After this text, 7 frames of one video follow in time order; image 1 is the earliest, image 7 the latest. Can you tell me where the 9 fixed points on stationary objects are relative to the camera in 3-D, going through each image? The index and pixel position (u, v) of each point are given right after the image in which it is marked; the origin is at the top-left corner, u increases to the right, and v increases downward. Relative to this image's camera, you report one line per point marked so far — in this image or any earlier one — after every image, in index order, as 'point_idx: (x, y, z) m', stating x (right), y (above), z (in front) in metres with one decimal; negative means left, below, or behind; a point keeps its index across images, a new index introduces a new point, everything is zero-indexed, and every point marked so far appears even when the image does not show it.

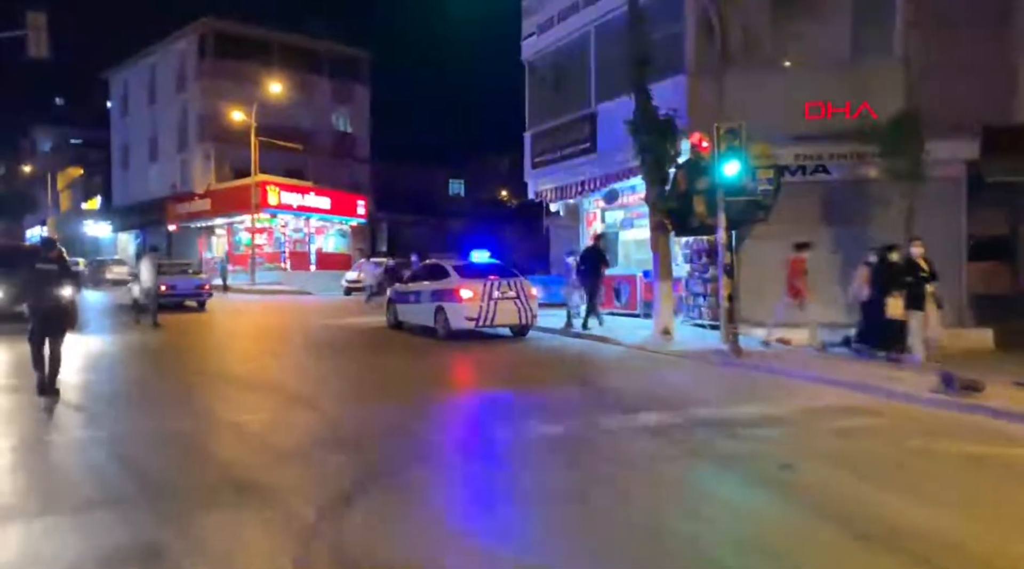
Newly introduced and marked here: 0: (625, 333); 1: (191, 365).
0: (+2.5, -1.1, +17.5) m
1: (-6.0, -1.5, +14.4) m
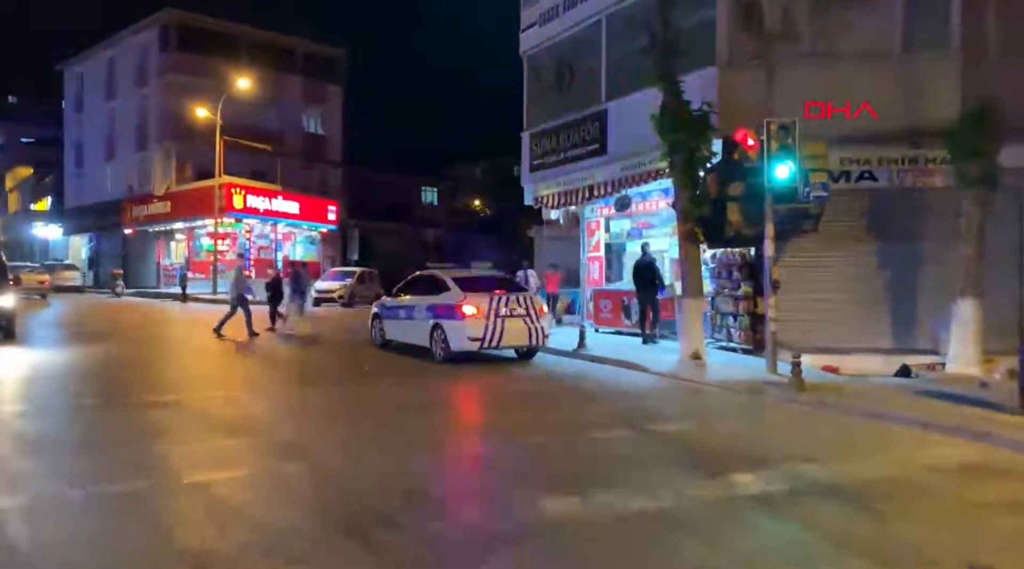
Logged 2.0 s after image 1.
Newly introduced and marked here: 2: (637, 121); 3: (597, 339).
0: (+2.7, -1.5, +15.4) m
1: (-5.7, -1.6, +11.9) m
2: (+2.8, +3.8, +18.1) m
3: (+2.2, -1.3, +17.8) m
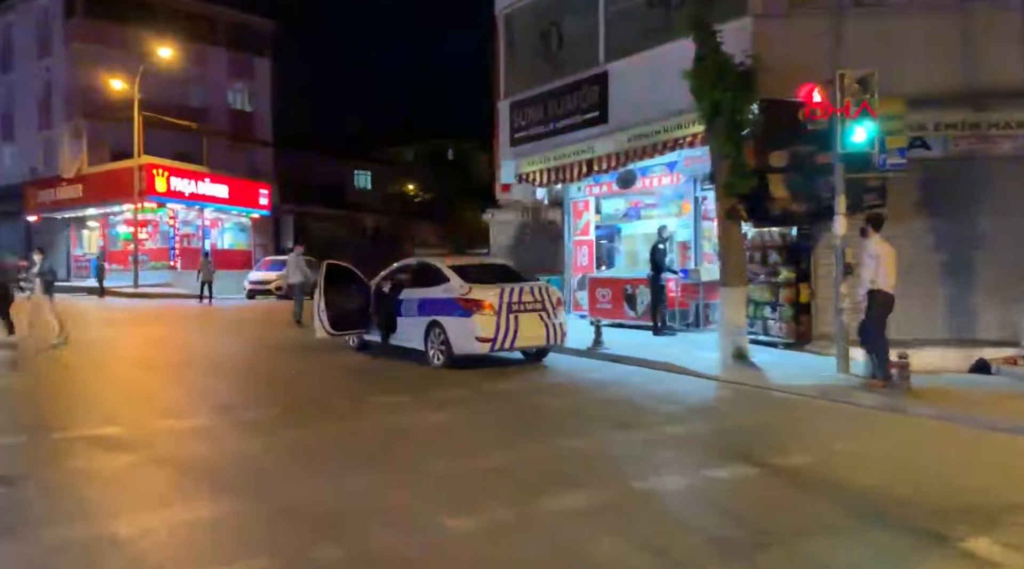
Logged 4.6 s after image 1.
0: (+2.9, -1.2, +13.2) m
1: (-5.1, -1.6, +8.9) m
2: (+2.7, +4.0, +15.8) m
3: (+2.1, -1.0, +15.6) m
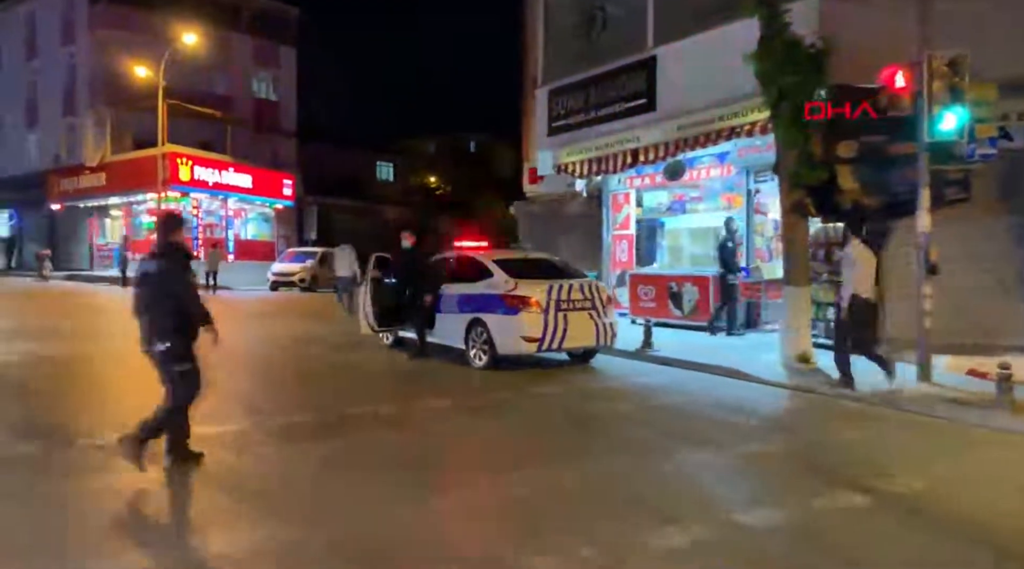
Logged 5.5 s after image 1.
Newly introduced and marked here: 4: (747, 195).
0: (+3.6, -1.2, +12.3) m
1: (-4.5, -1.5, +8.2) m
2: (+3.5, +4.1, +14.9) m
3: (+2.9, -1.0, +14.7) m
4: (+4.7, +1.8, +15.9) m
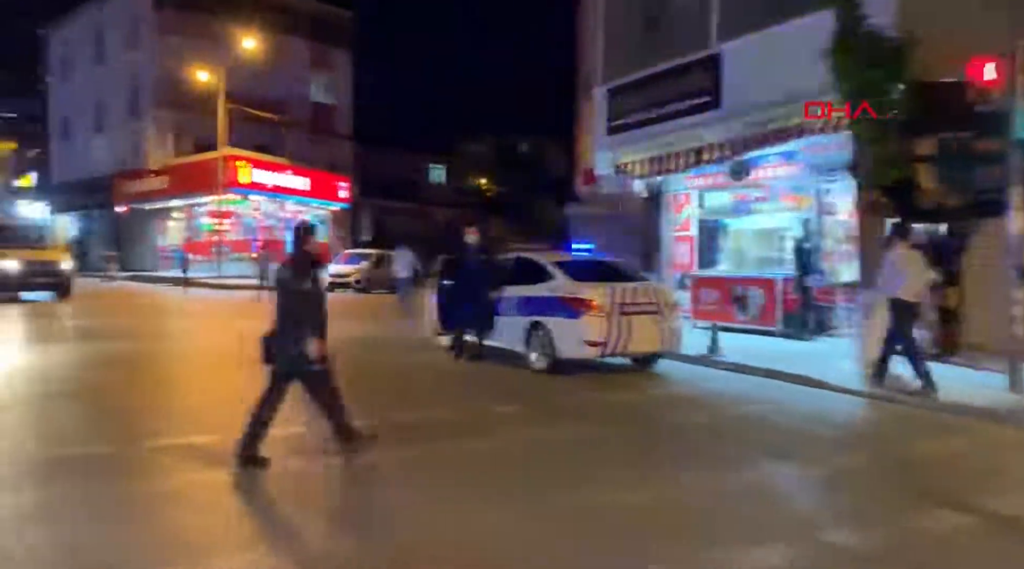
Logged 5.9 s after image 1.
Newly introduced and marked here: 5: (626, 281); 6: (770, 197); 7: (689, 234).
0: (+4.5, -1.3, +11.8) m
1: (-3.8, -1.5, +8.3) m
2: (+4.7, +4.0, +14.4) m
3: (+4.0, -1.0, +14.3) m
4: (+5.9, +1.7, +15.3) m
5: (+1.7, 0.0, +11.7) m
6: (+5.4, +1.8, +16.4) m
7: (+4.2, +1.2, +18.7) m
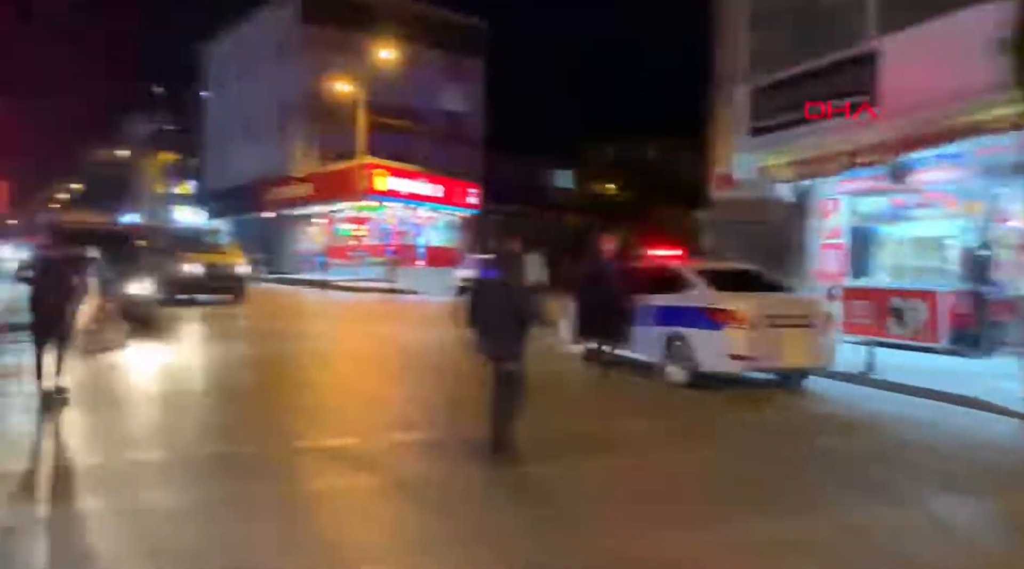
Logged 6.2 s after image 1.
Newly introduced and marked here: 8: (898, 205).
0: (+6.4, -1.5, +10.7) m
1: (-2.3, -1.6, +8.5) m
2: (+7.1, +3.8, +13.3) m
3: (+6.3, -1.3, +13.2) m
4: (+8.4, +1.5, +14.0) m
5: (+3.7, -0.1, +11.1) m
6: (+8.1, +1.6, +15.1) m
7: (+7.2, +1.0, +17.6) m
8: (+7.8, +1.6, +15.9) m
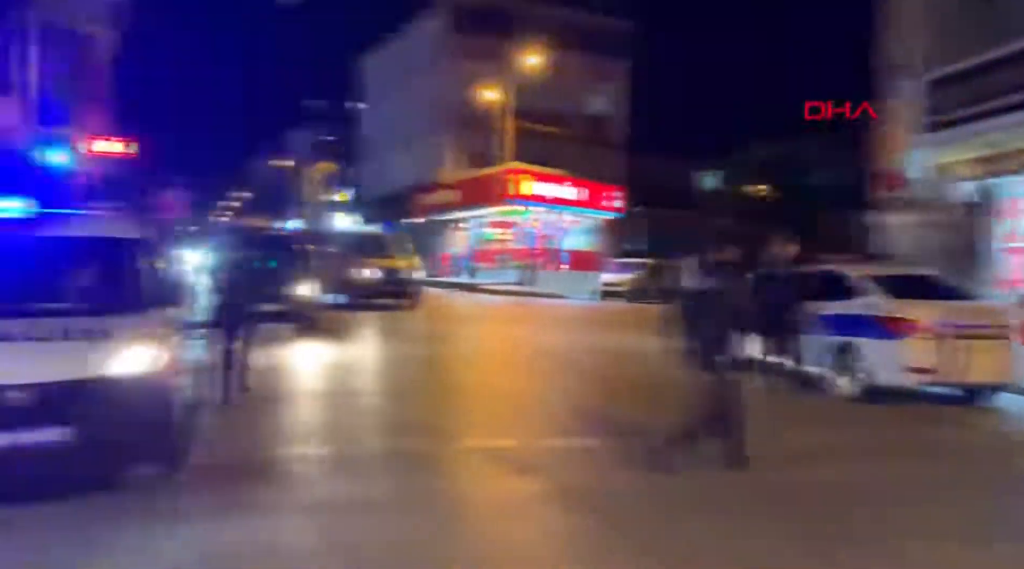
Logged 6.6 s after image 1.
0: (+8.4, -1.6, +9.4) m
1: (-0.6, -1.6, +8.7) m
2: (+9.5, +3.7, +11.8) m
3: (+8.7, -1.4, +11.8) m
4: (+10.9, +1.3, +12.2) m
5: (+5.8, -0.2, +10.2) m
6: (+10.8, +1.4, +13.4) m
7: (+10.4, +0.8, +16.0) m
8: (+10.7, +1.4, +14.3) m
